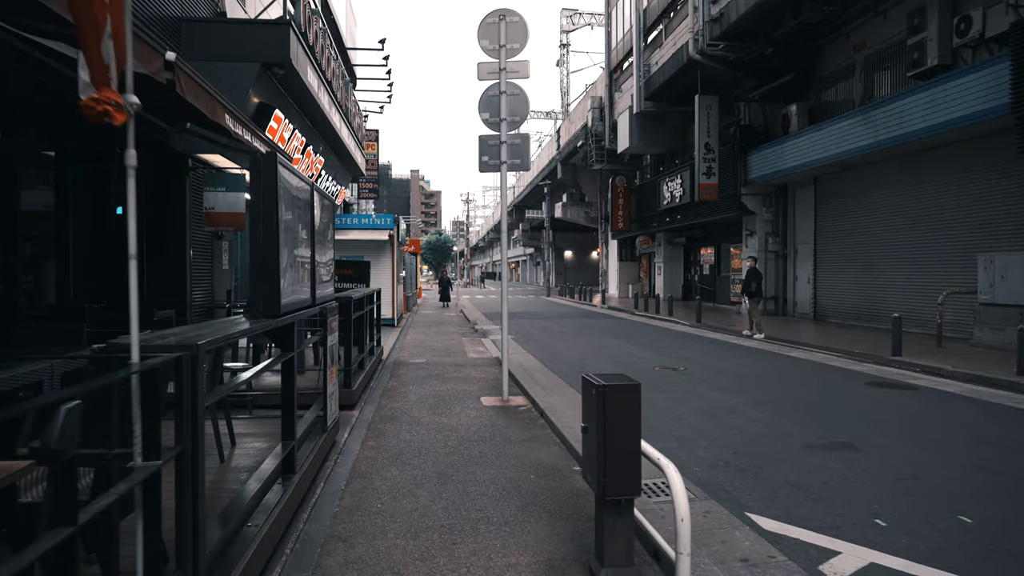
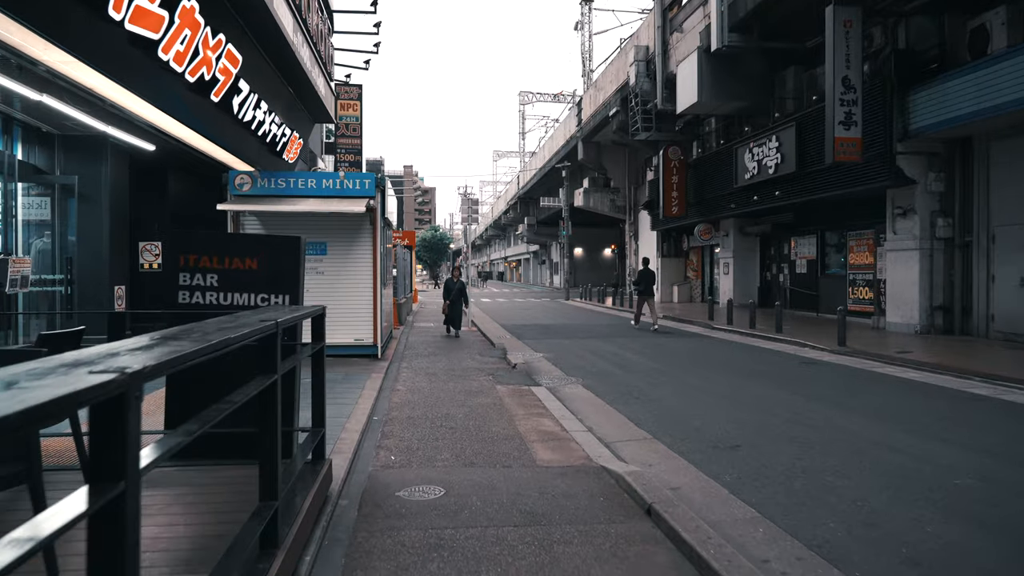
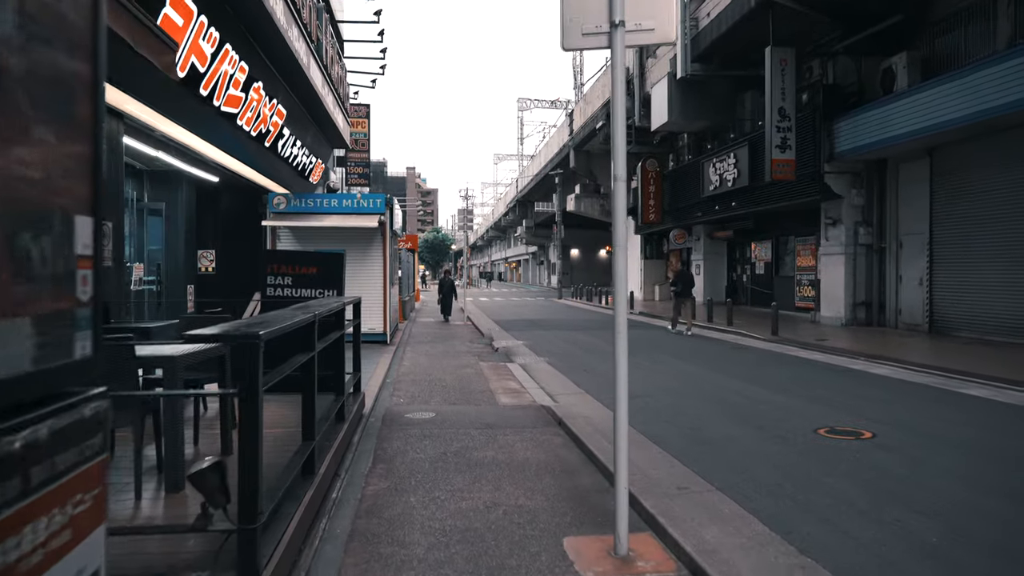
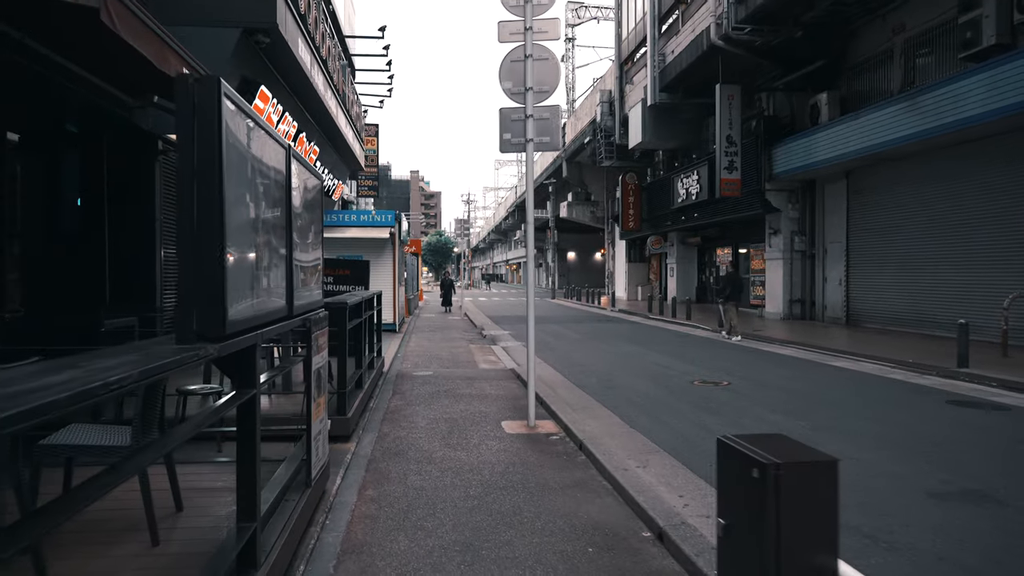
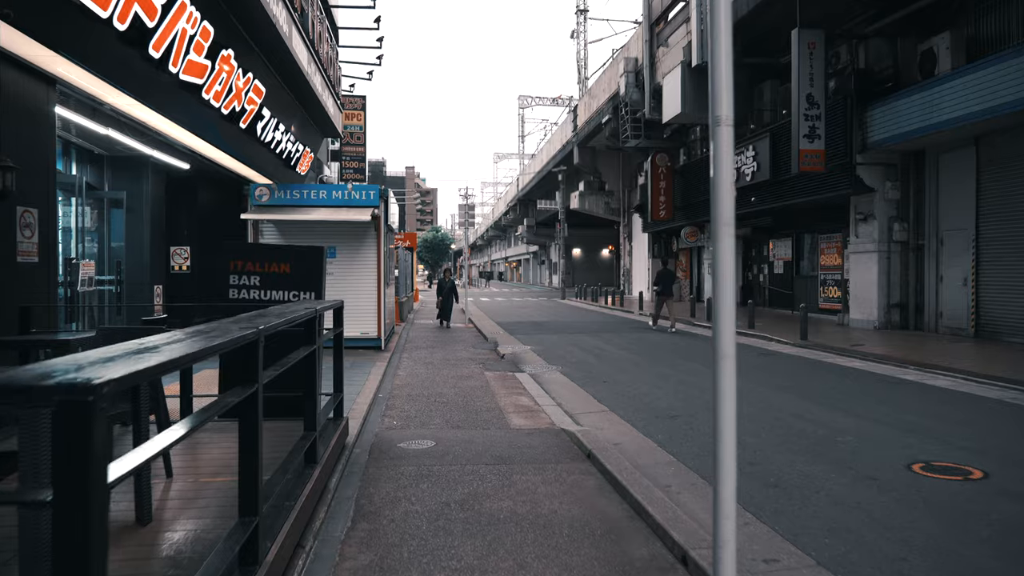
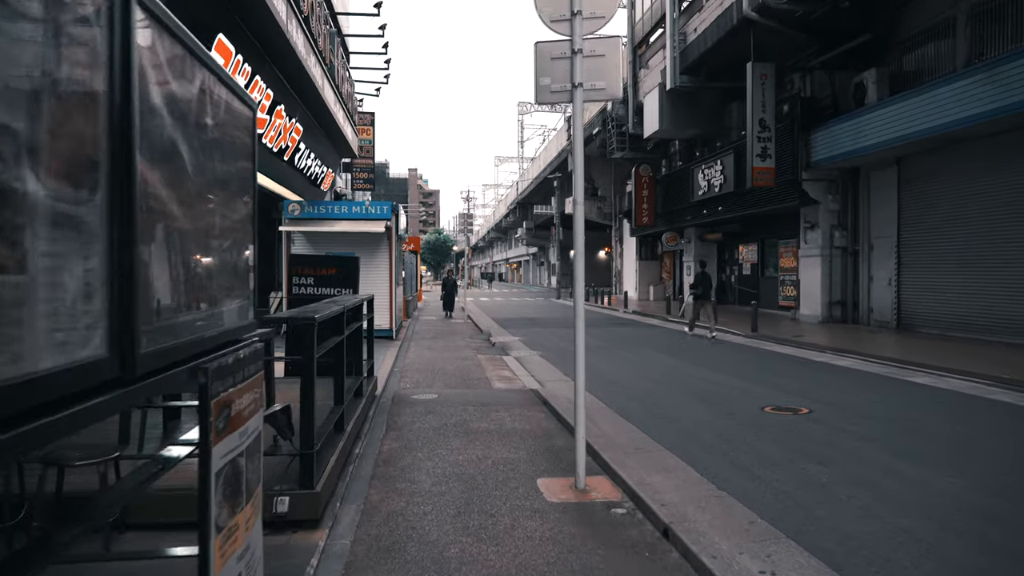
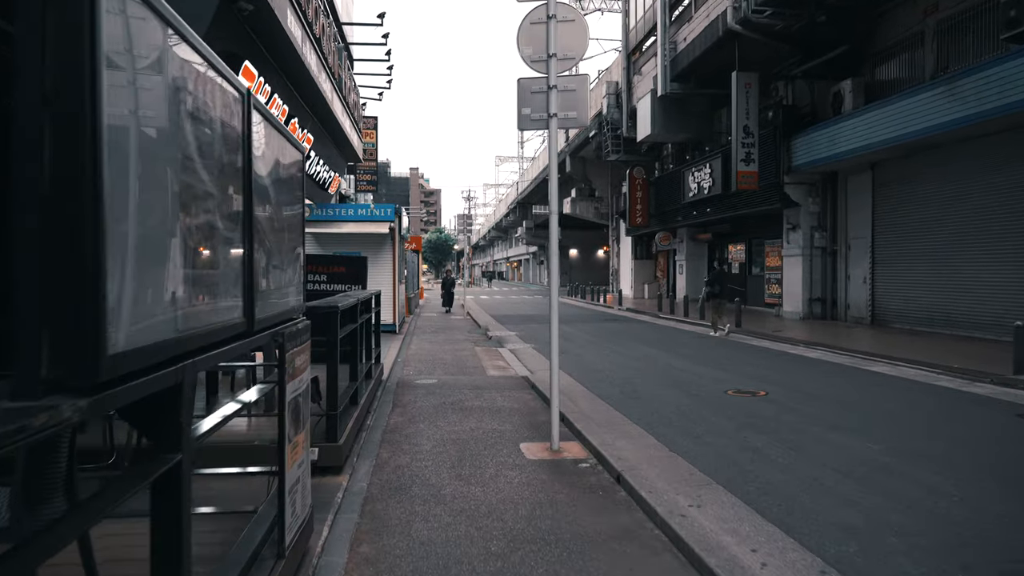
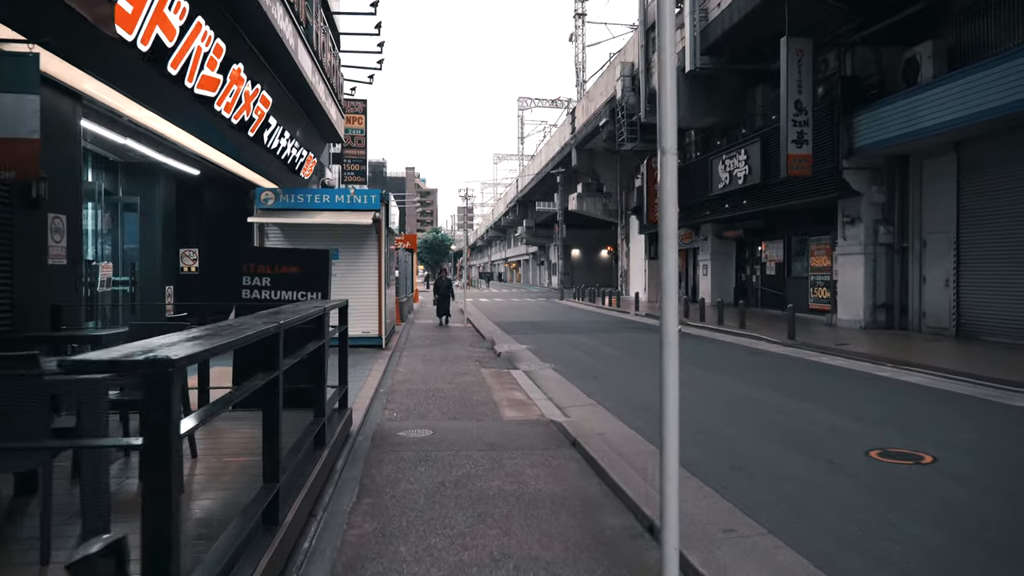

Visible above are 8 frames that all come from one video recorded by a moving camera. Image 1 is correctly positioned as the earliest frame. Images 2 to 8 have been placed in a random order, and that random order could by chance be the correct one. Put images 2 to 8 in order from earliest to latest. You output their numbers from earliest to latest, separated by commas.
4, 7, 6, 3, 8, 5, 2
